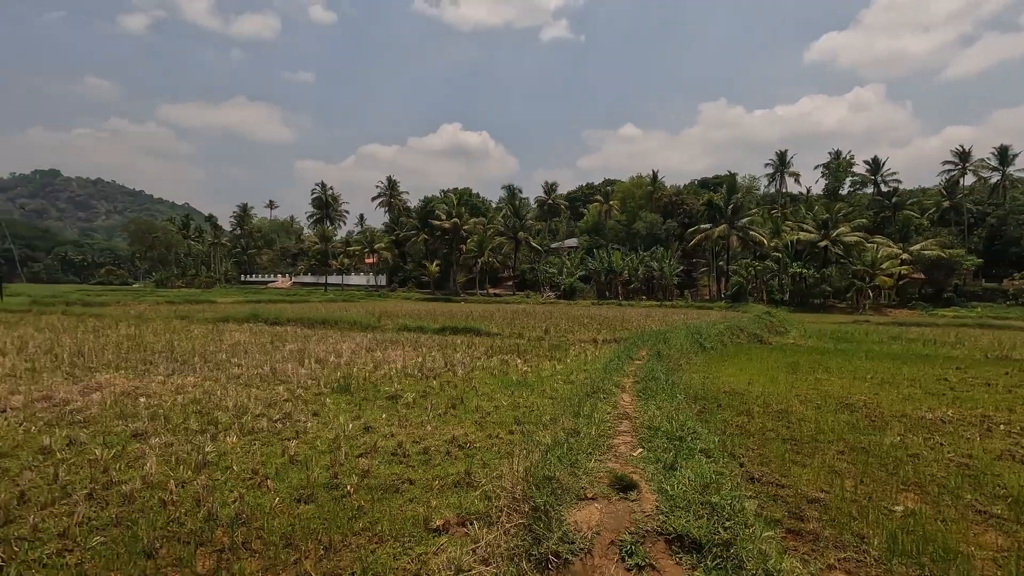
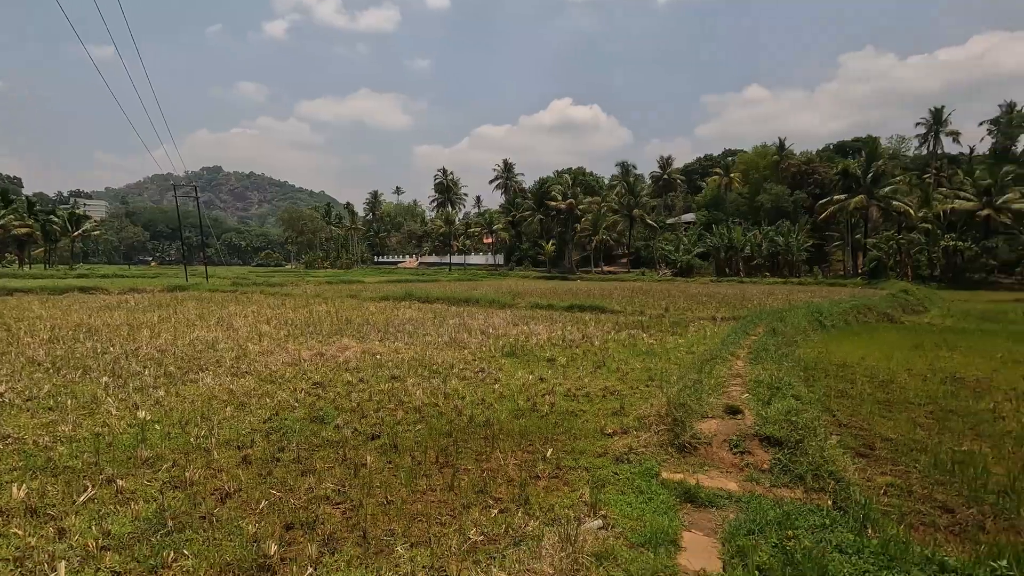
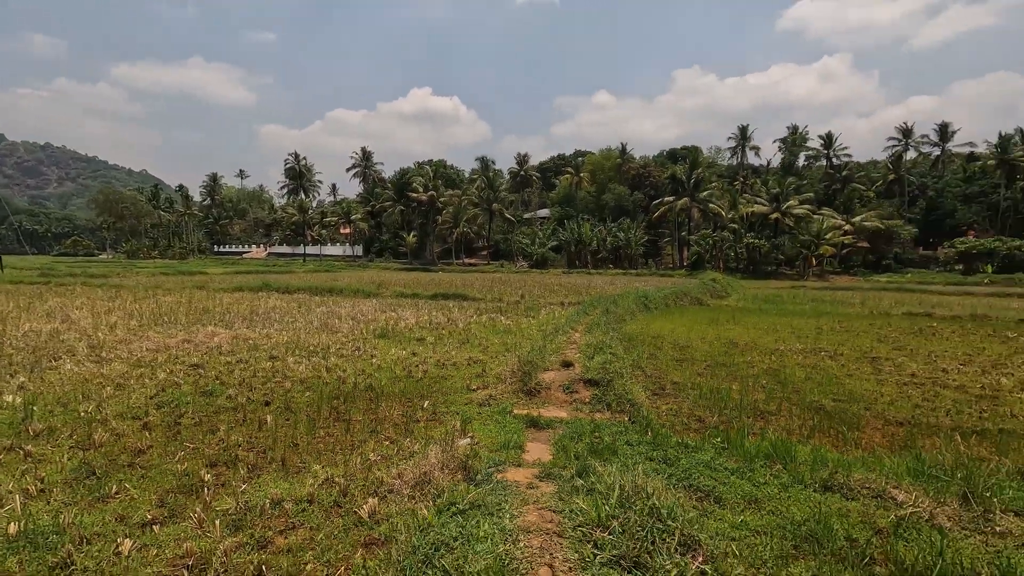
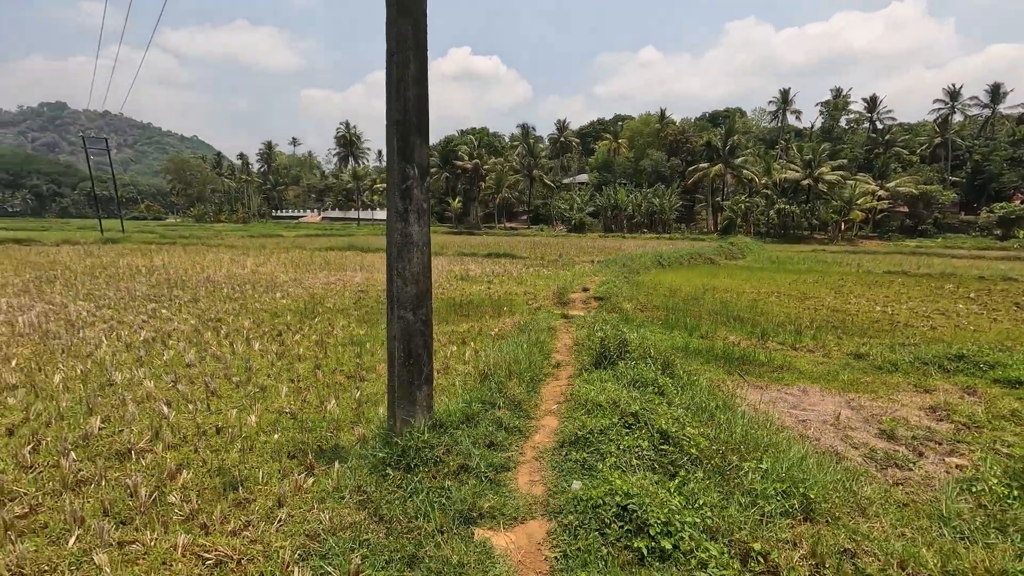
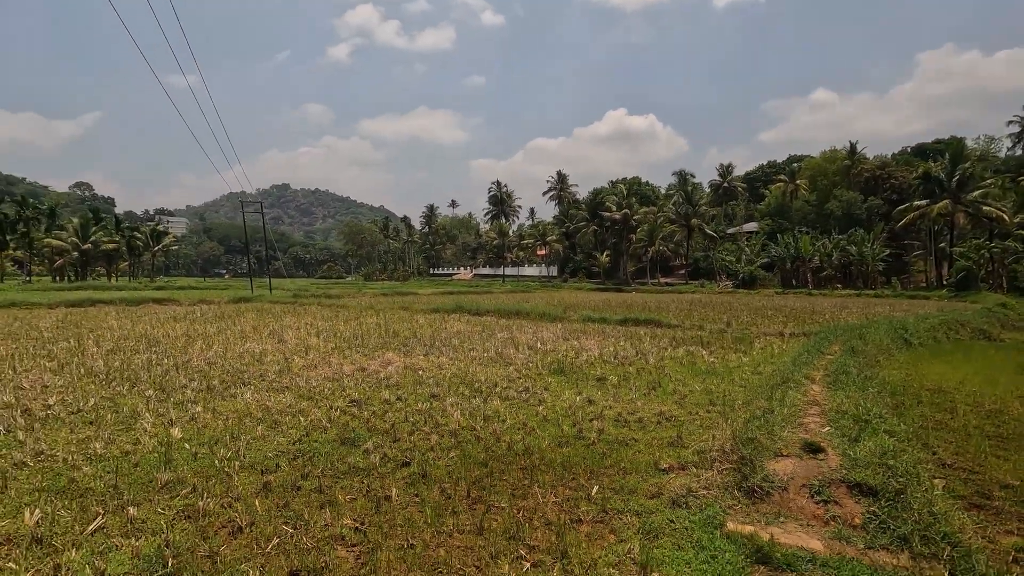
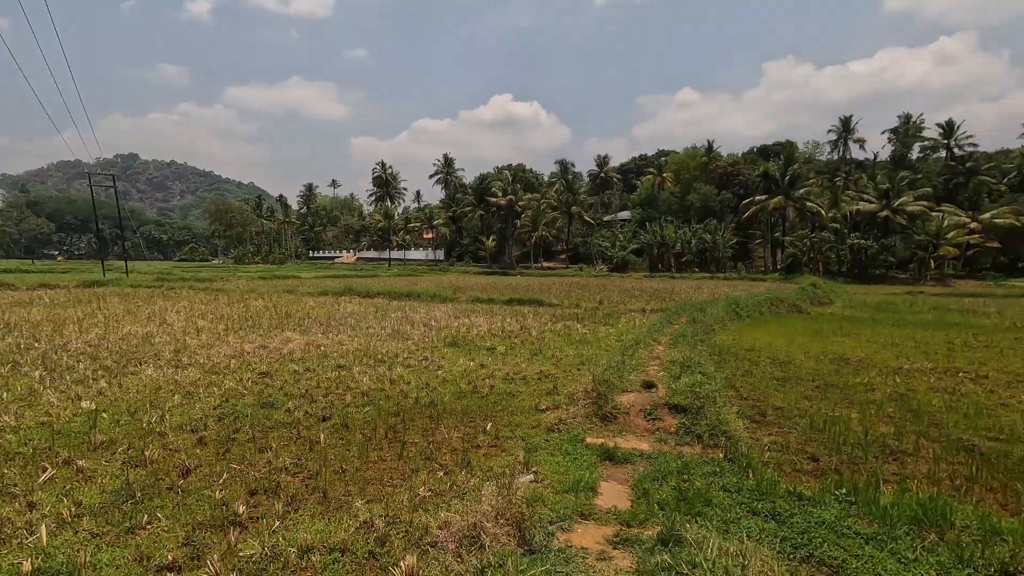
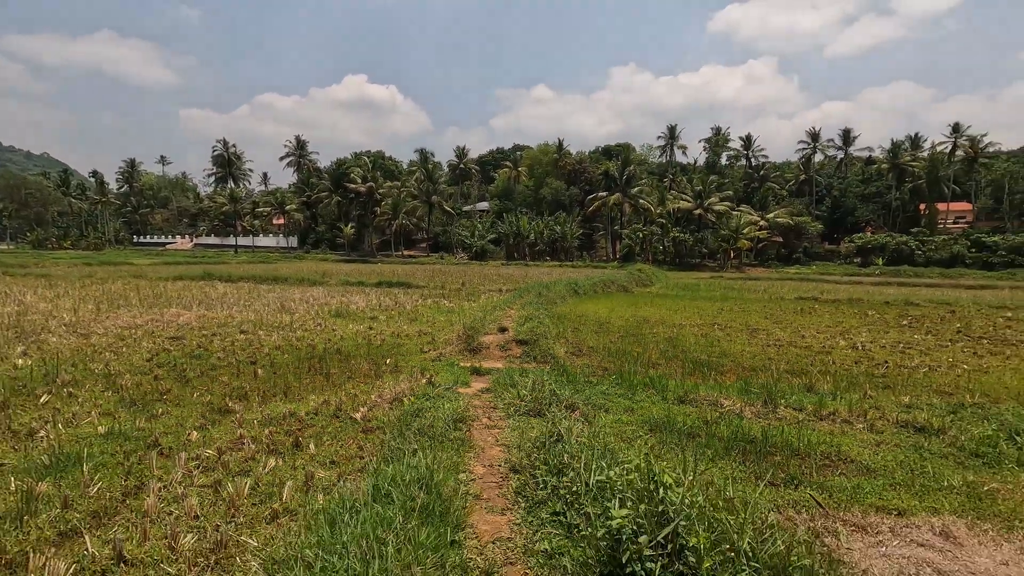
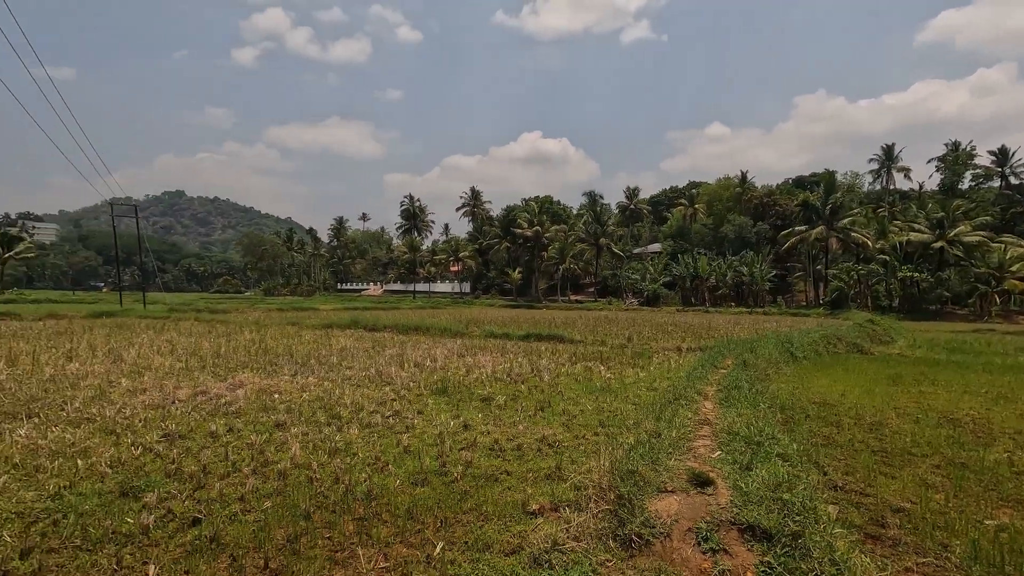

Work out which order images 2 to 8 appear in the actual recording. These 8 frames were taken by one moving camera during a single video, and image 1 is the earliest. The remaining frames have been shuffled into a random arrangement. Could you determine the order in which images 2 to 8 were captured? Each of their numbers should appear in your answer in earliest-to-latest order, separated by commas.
8, 5, 2, 6, 3, 7, 4
